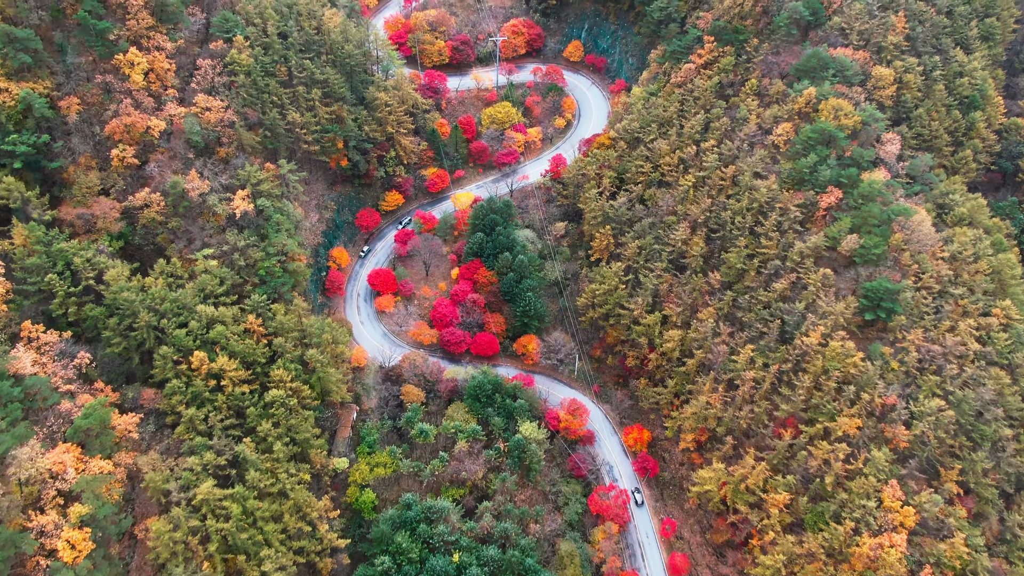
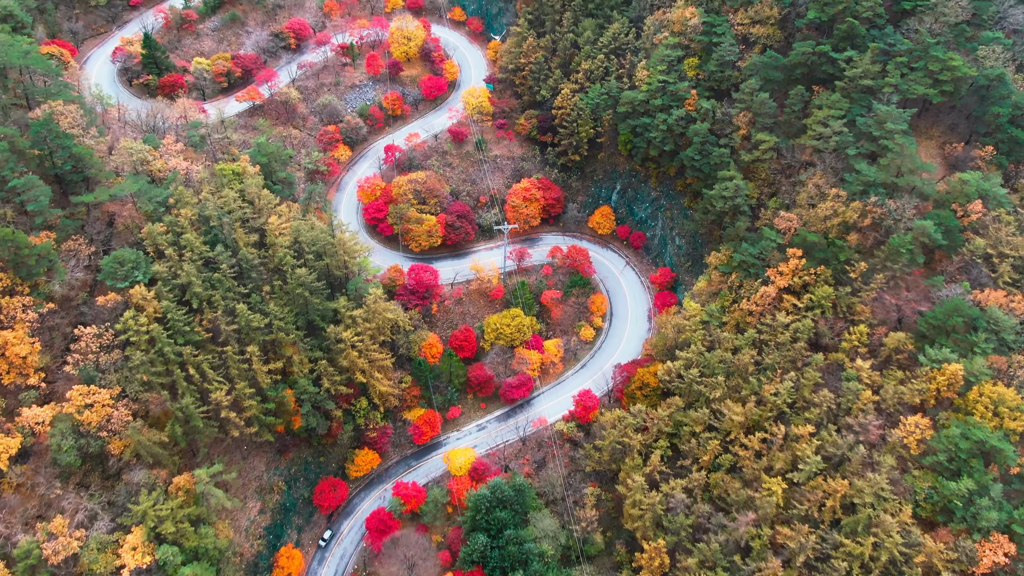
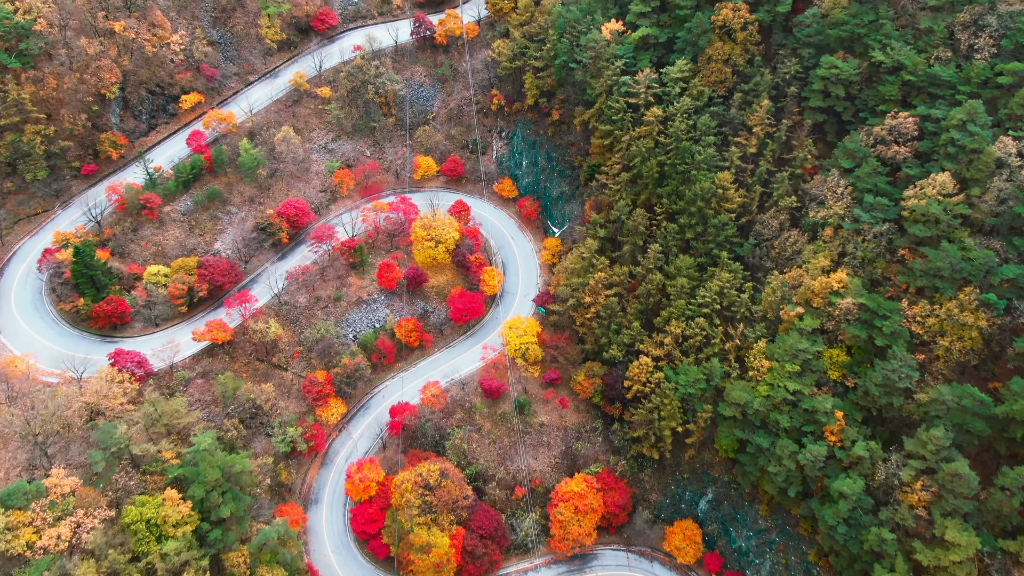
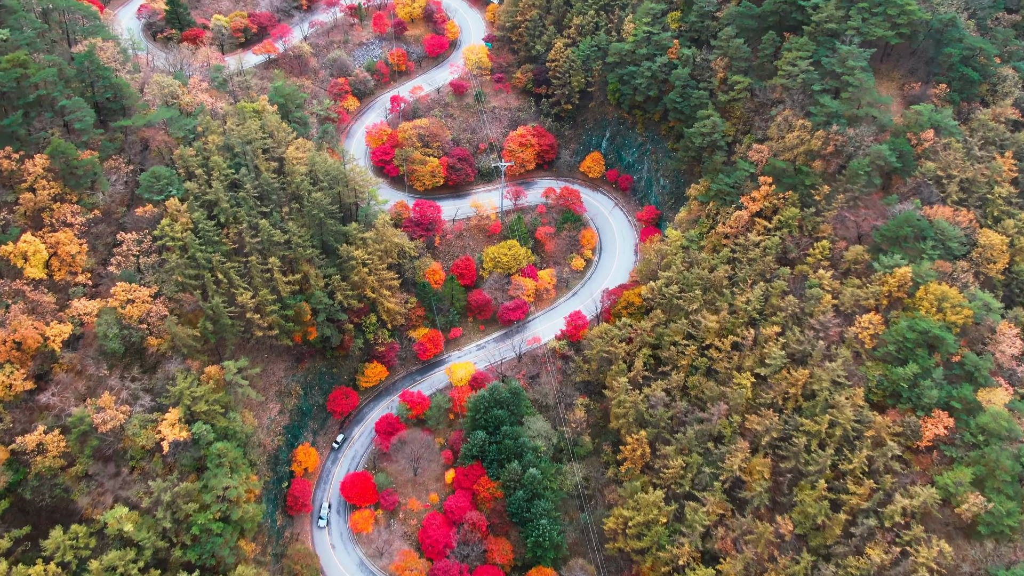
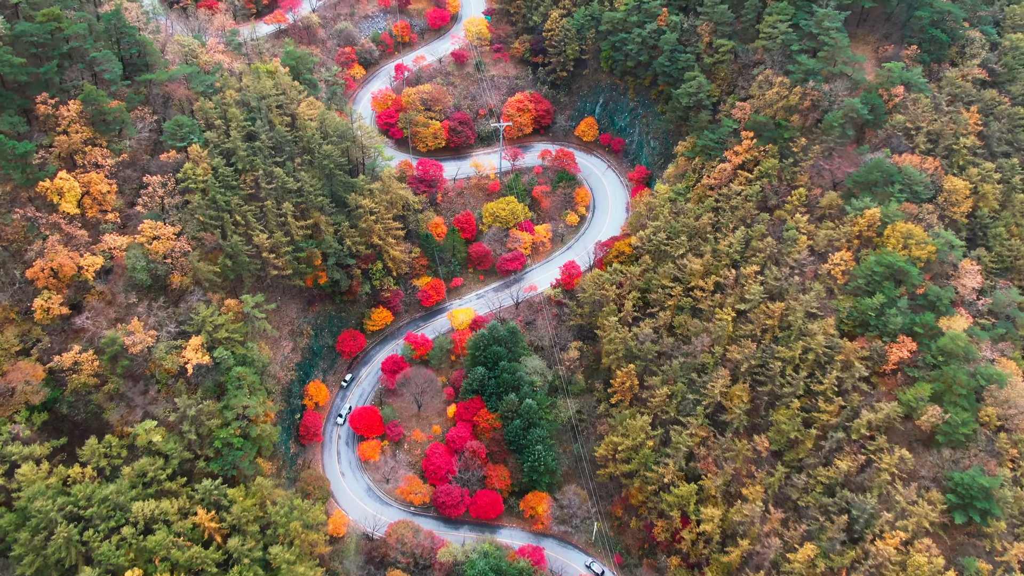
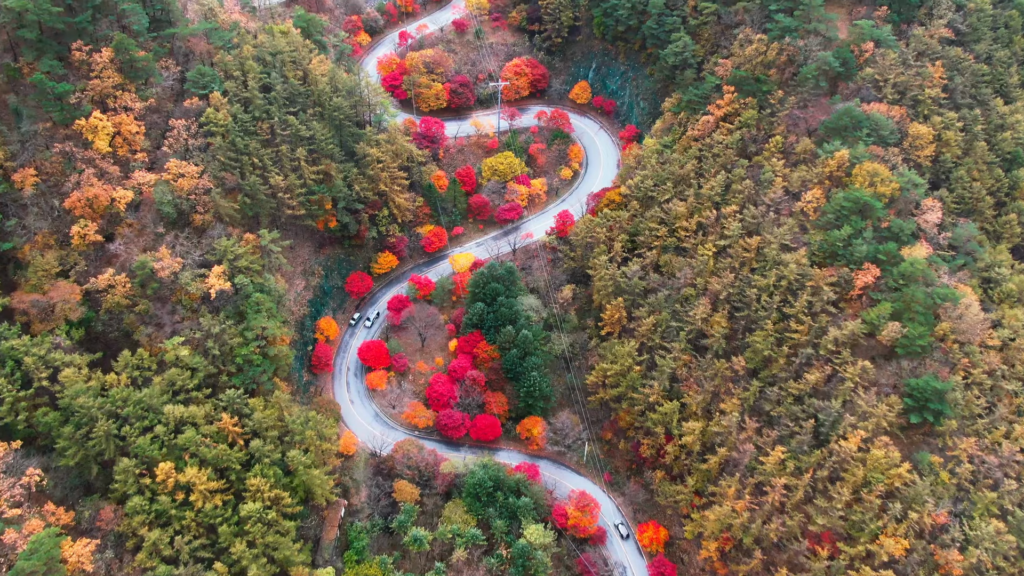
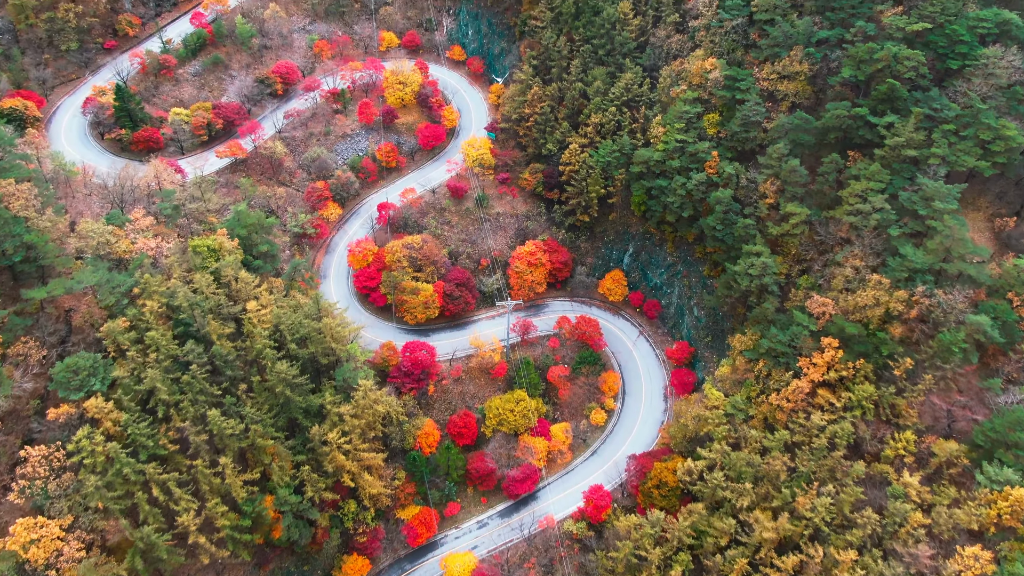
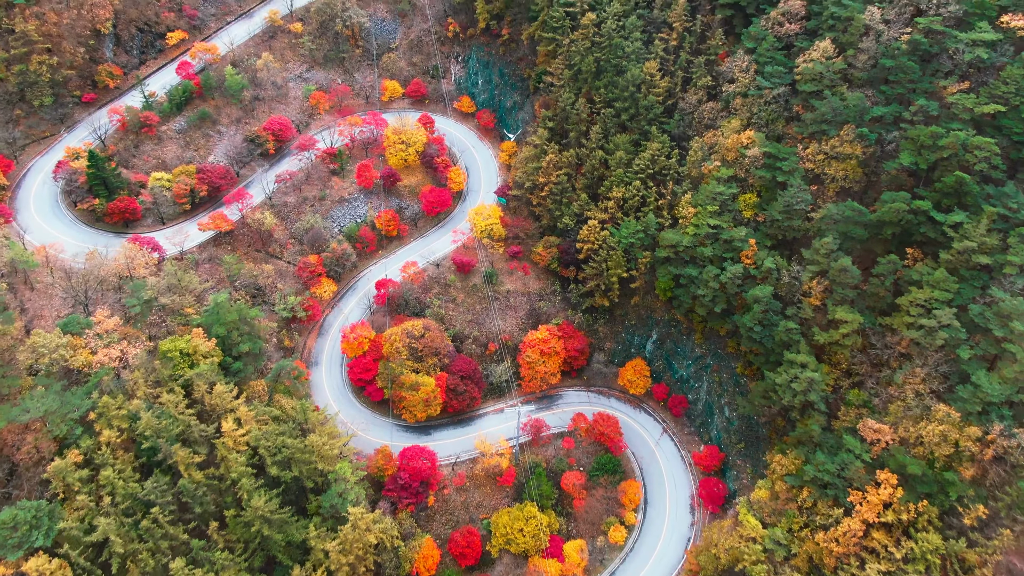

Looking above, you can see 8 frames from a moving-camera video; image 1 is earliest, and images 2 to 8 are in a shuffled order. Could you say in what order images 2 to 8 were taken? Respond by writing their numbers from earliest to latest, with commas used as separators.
6, 5, 4, 2, 7, 8, 3
